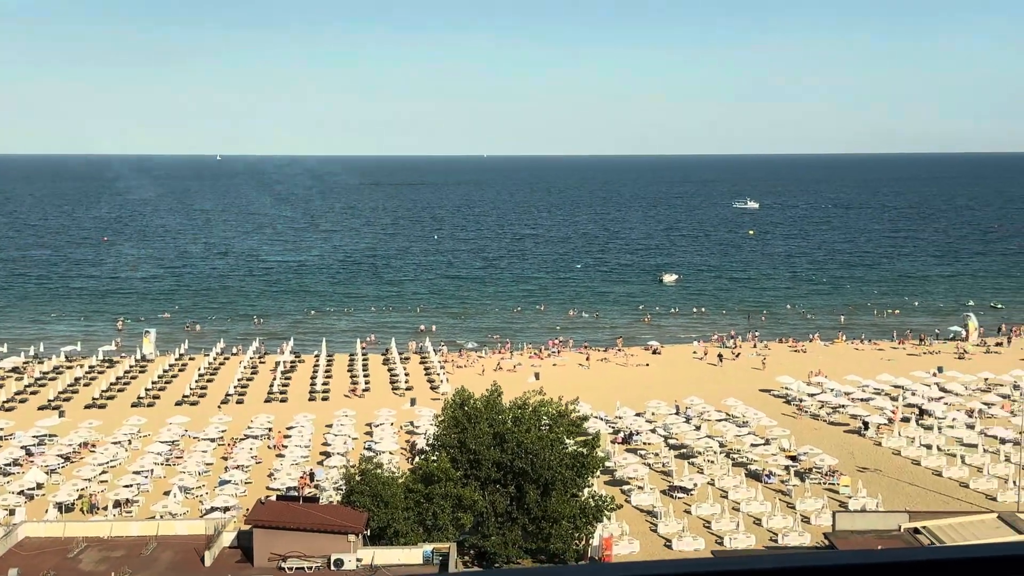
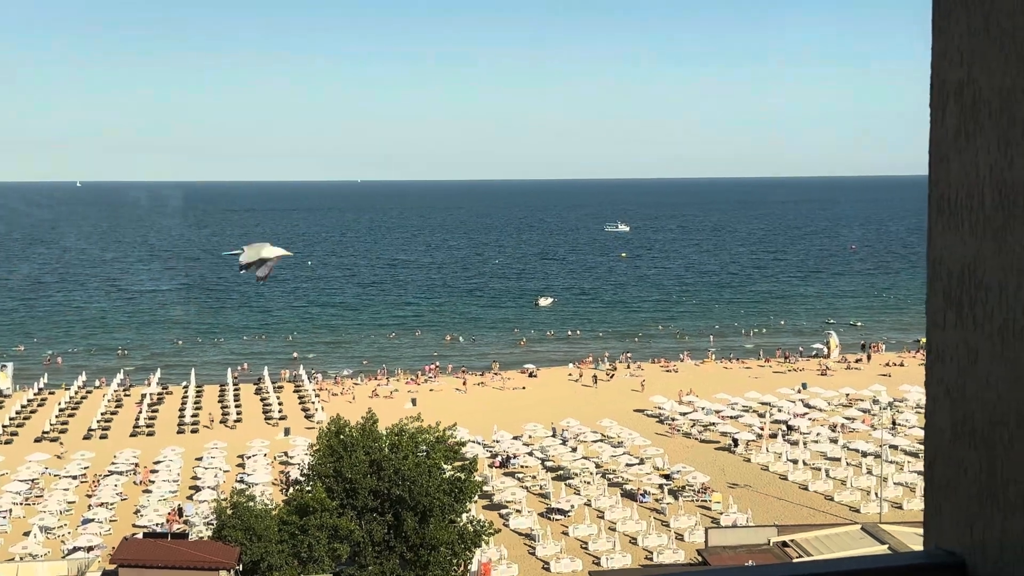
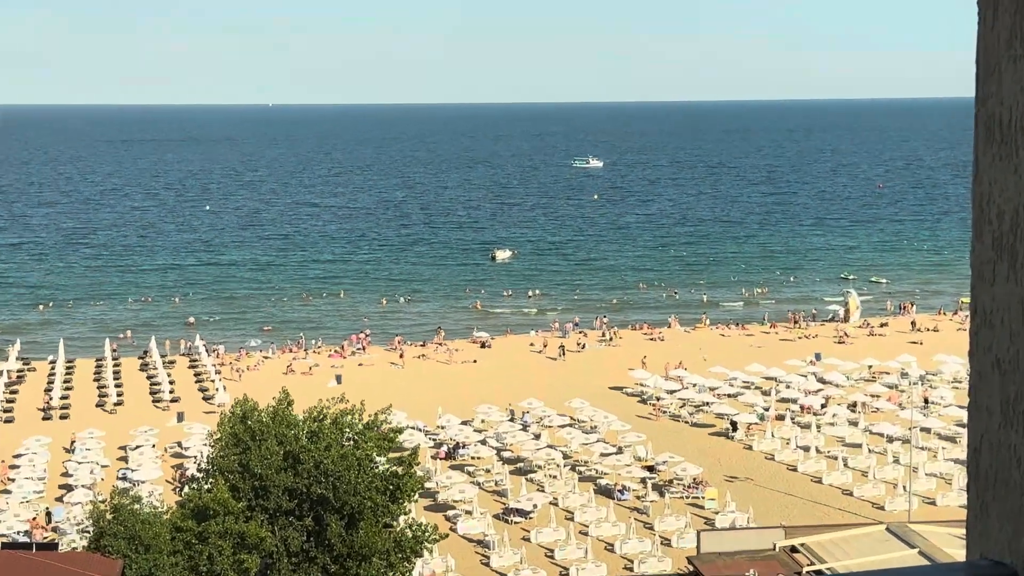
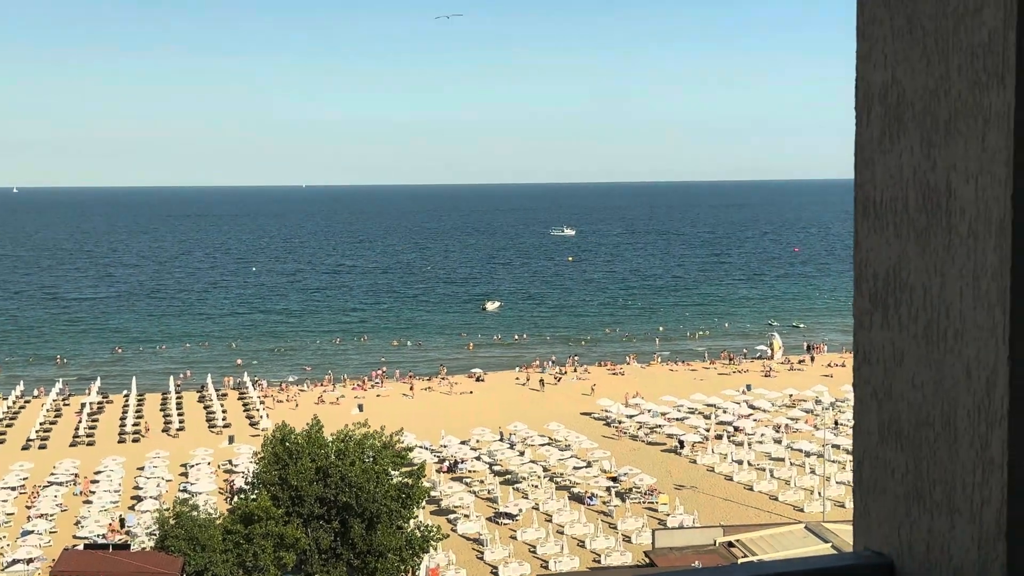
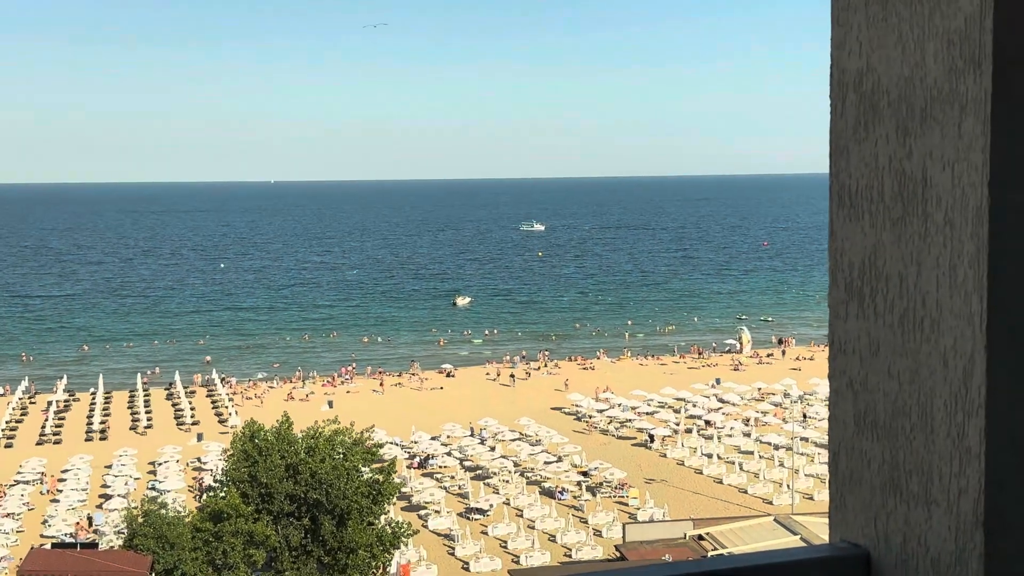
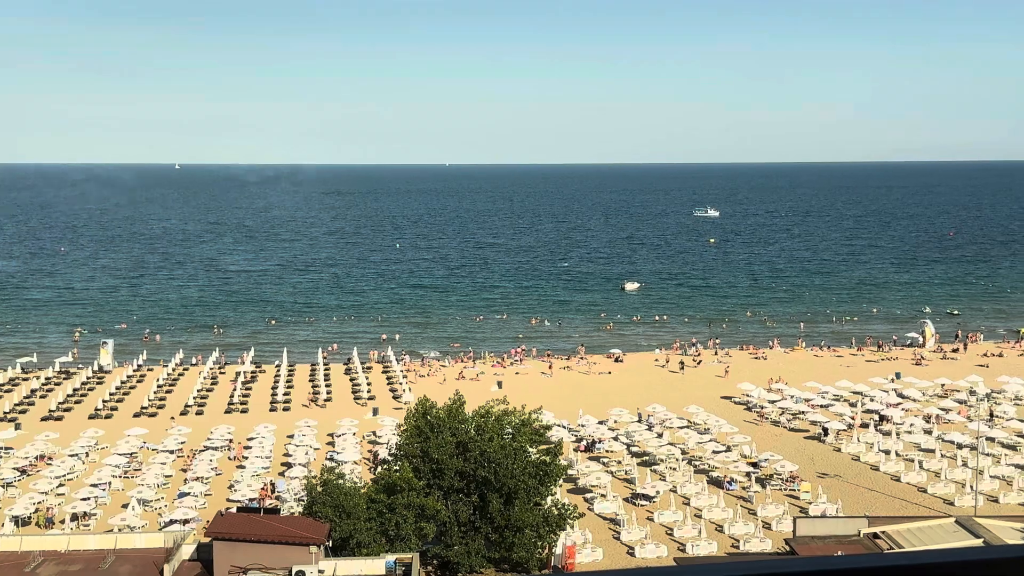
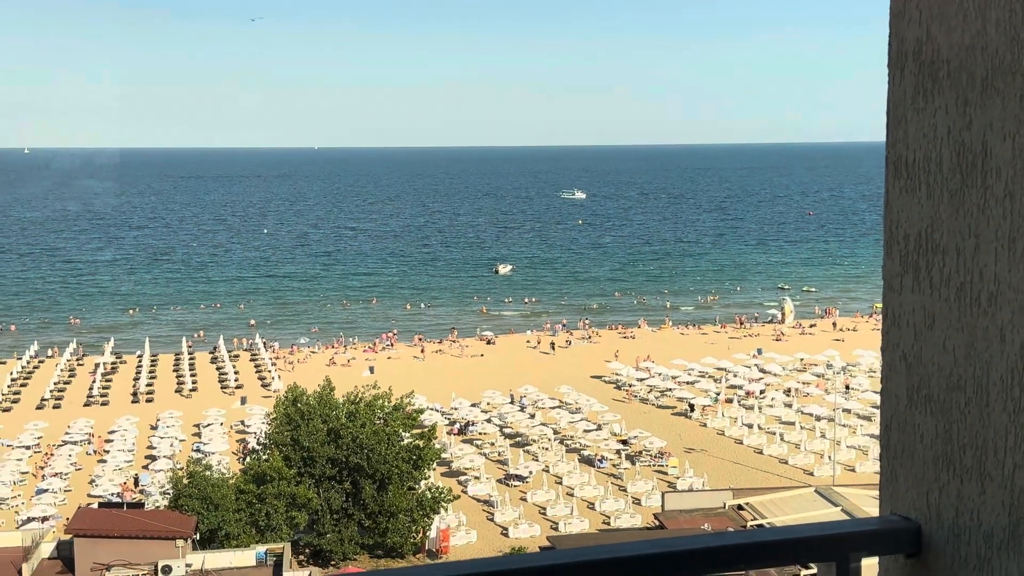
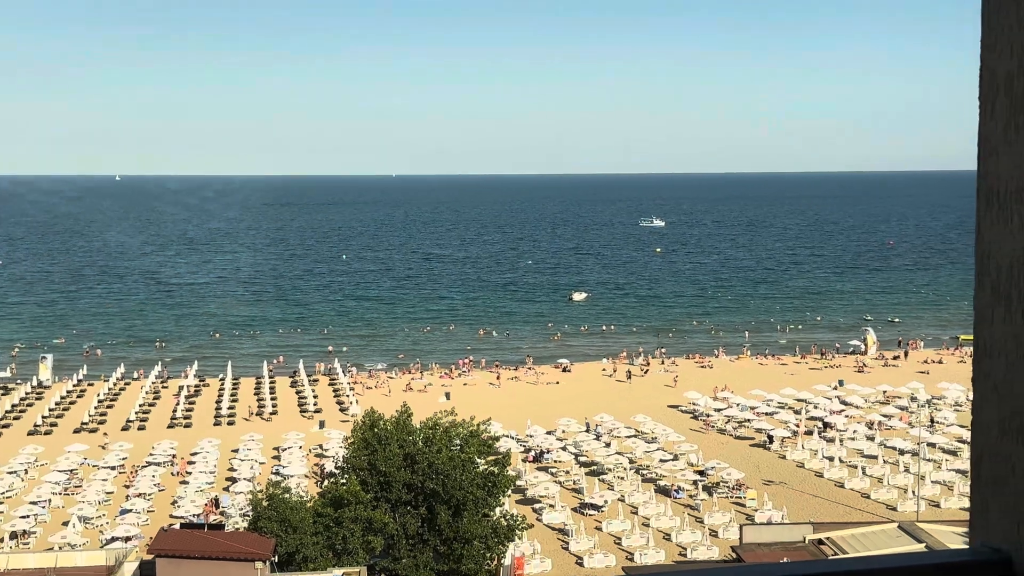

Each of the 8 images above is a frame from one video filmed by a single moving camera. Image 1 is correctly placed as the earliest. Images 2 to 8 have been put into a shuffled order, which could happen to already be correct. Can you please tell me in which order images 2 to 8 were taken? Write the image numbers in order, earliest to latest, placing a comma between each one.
6, 8, 2, 4, 5, 7, 3
